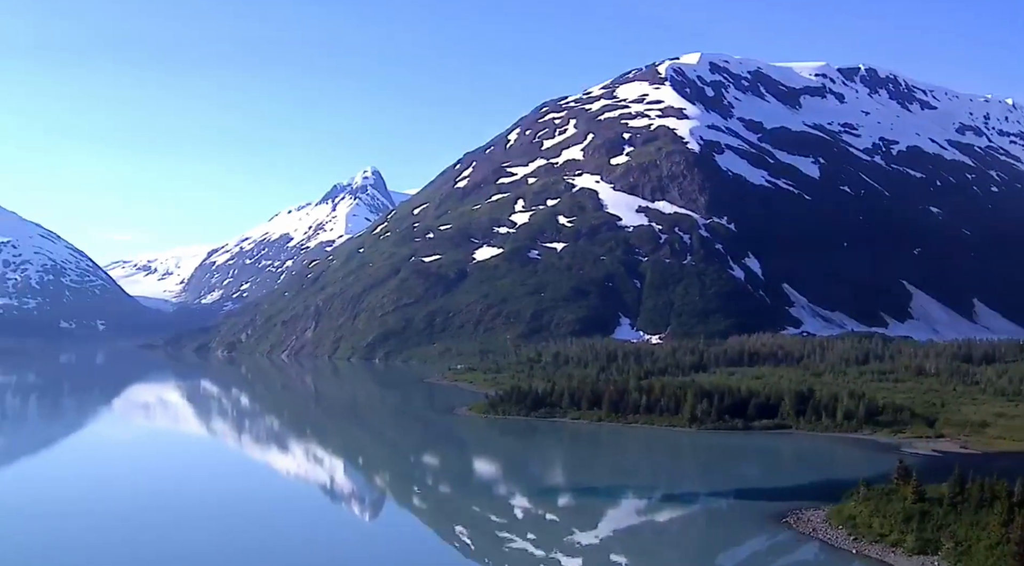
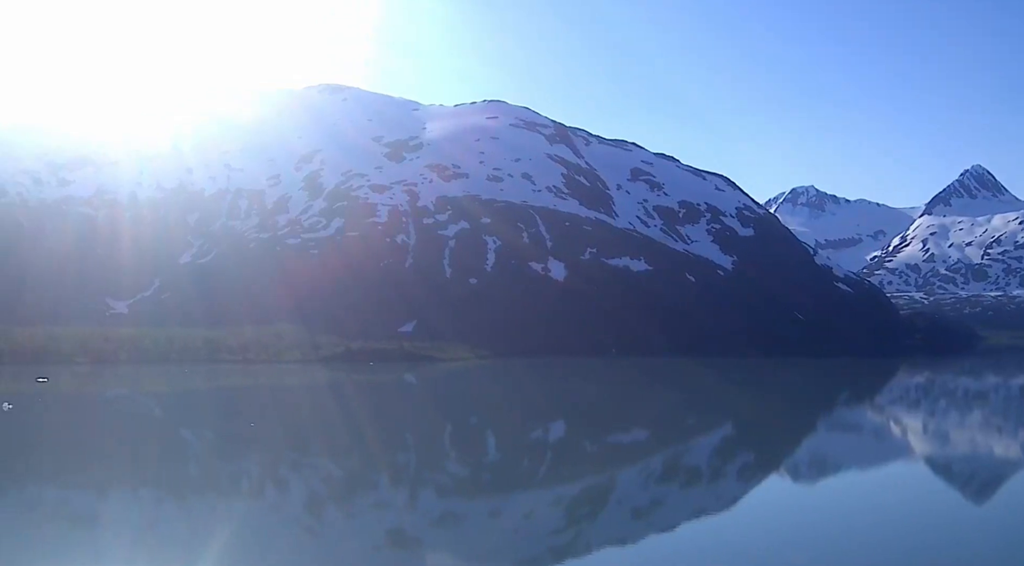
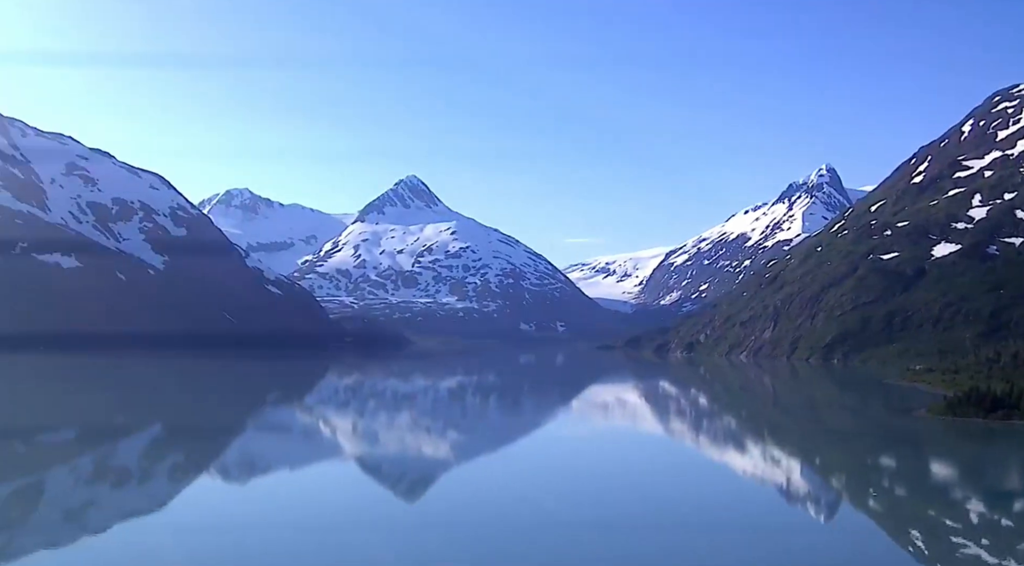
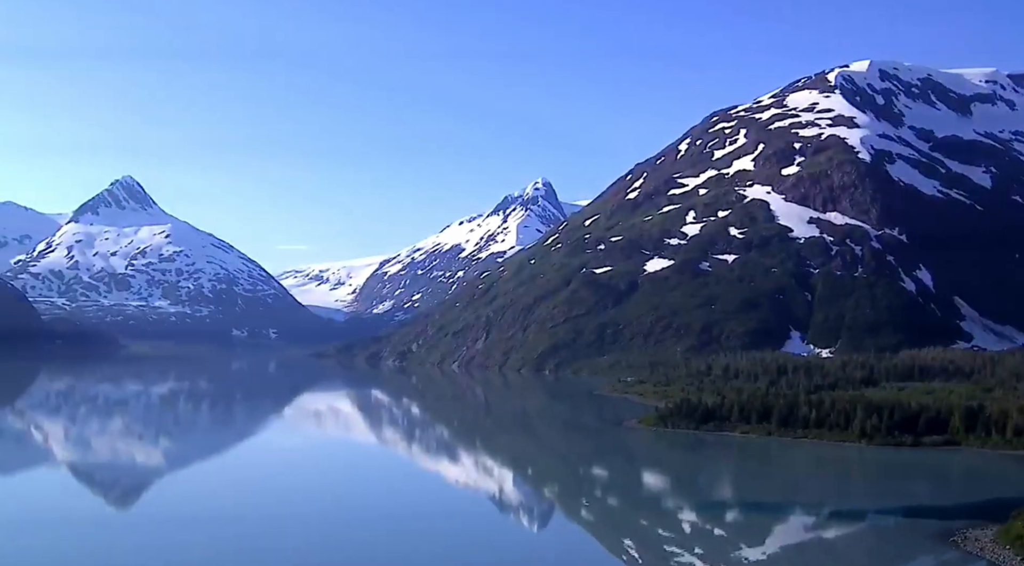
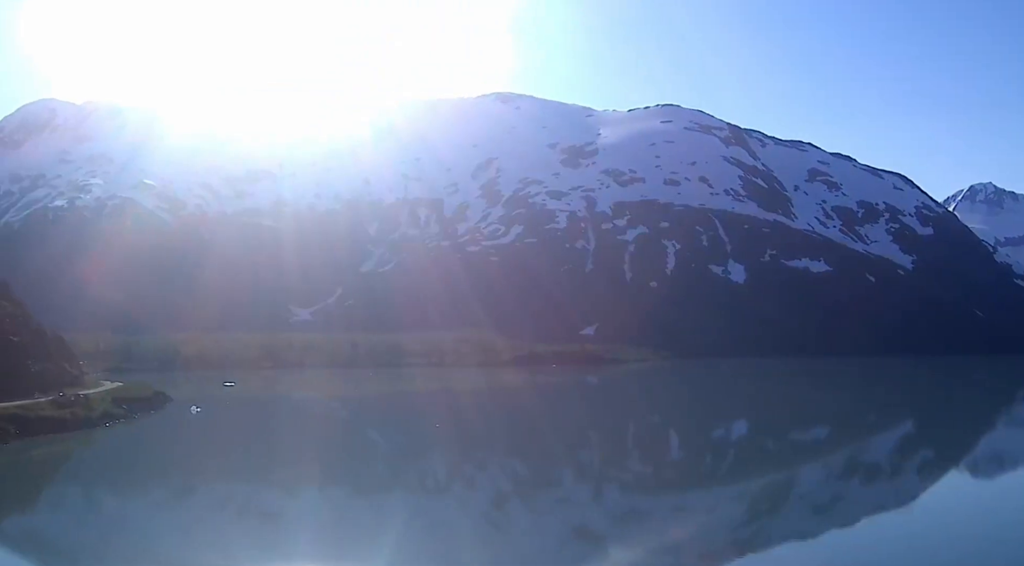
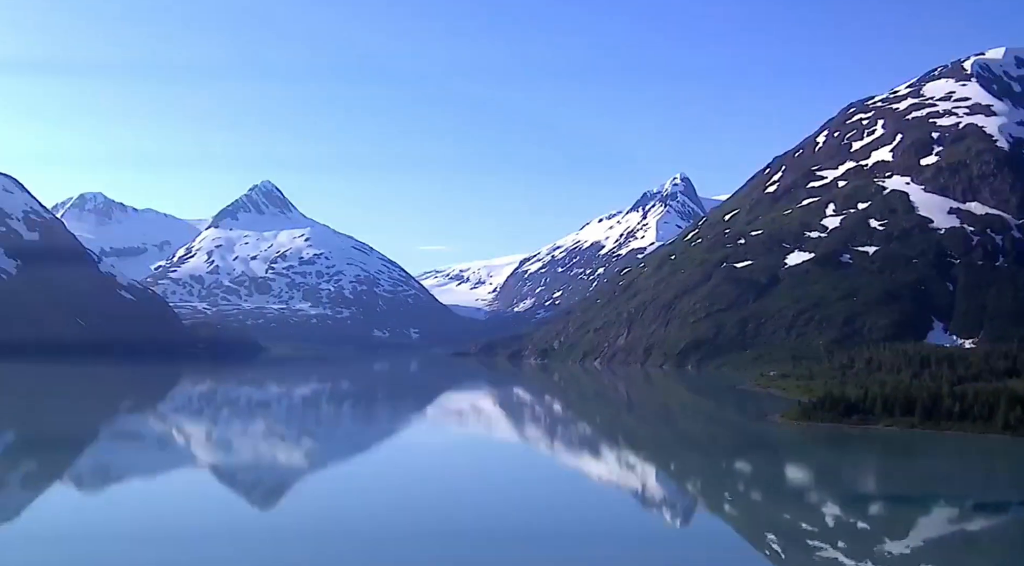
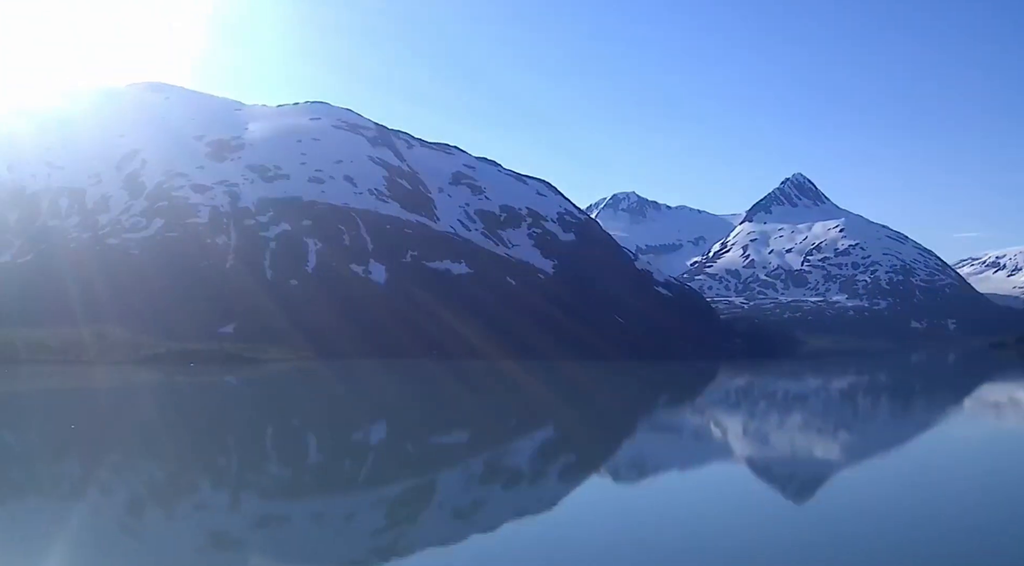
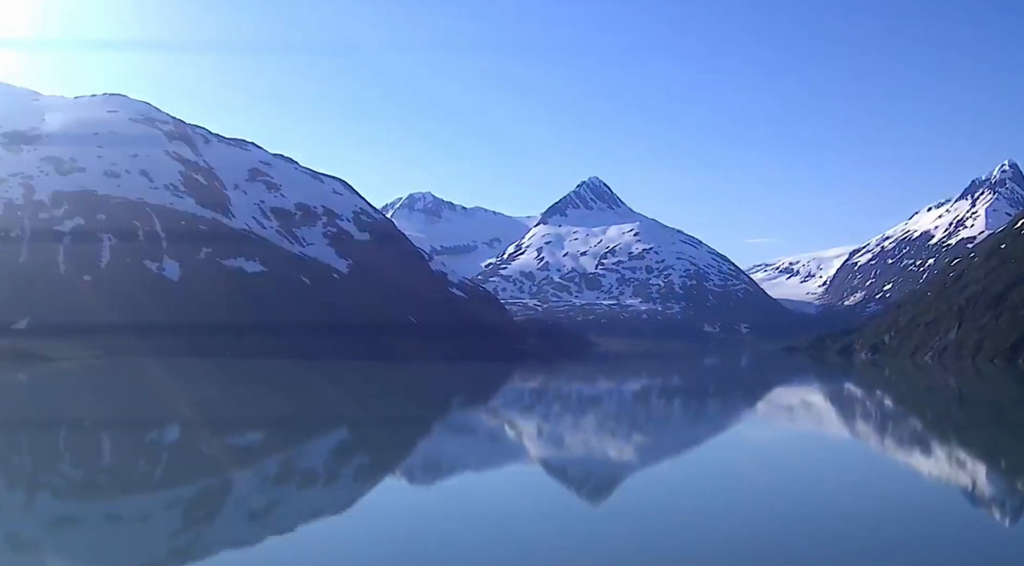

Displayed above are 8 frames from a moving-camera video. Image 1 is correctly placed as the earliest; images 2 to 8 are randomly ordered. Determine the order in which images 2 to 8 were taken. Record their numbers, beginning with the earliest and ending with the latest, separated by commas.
4, 6, 3, 8, 7, 2, 5
